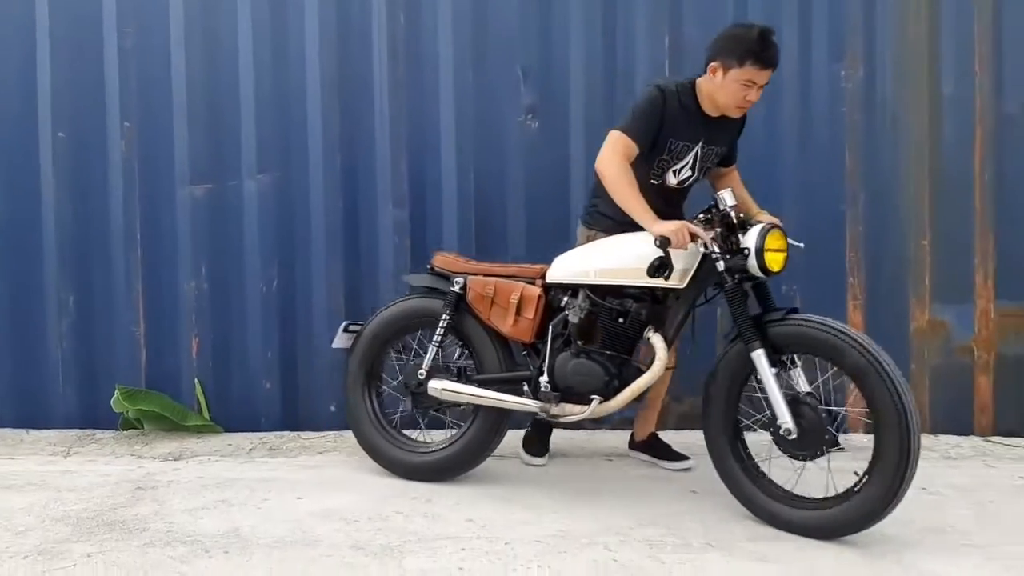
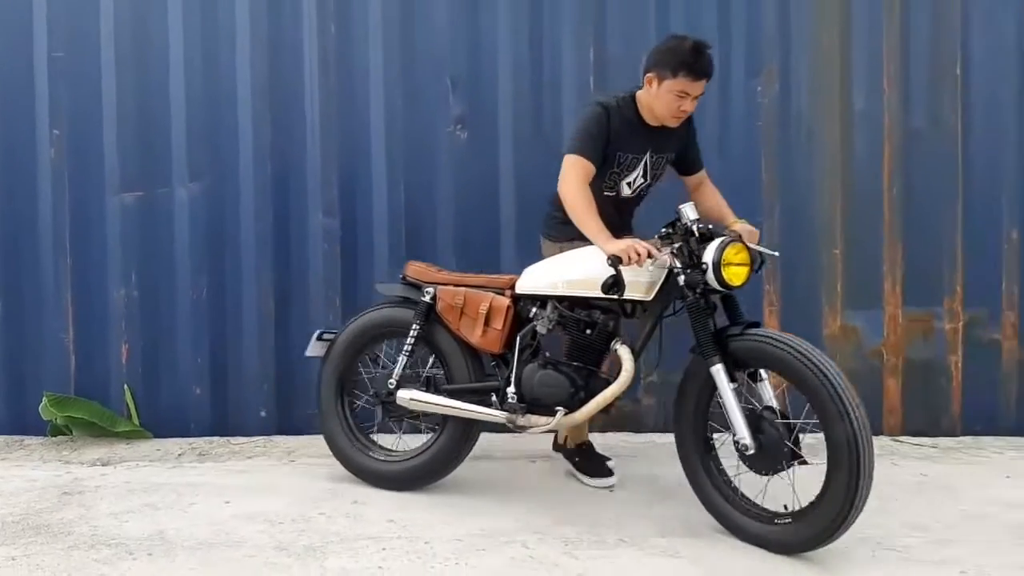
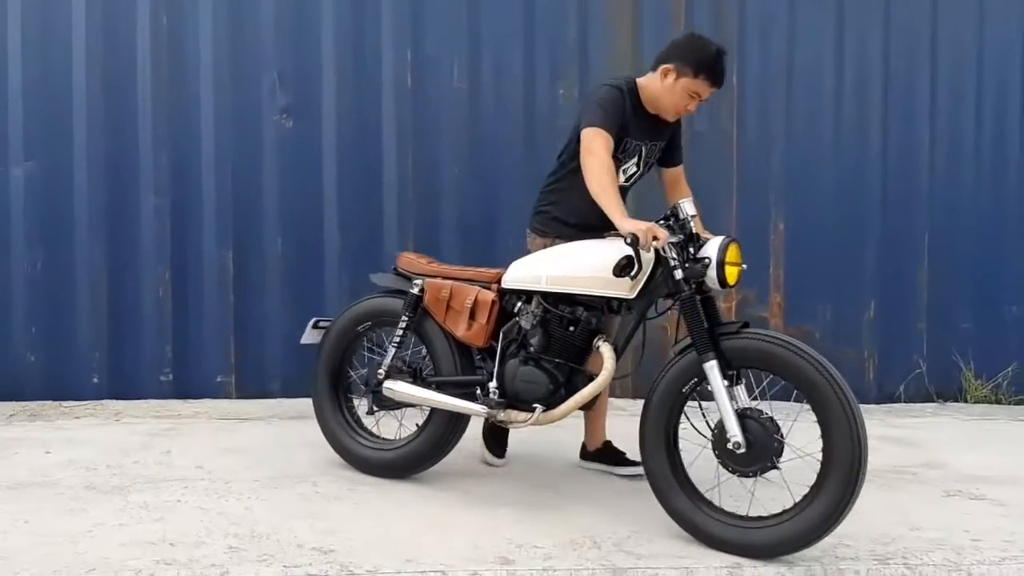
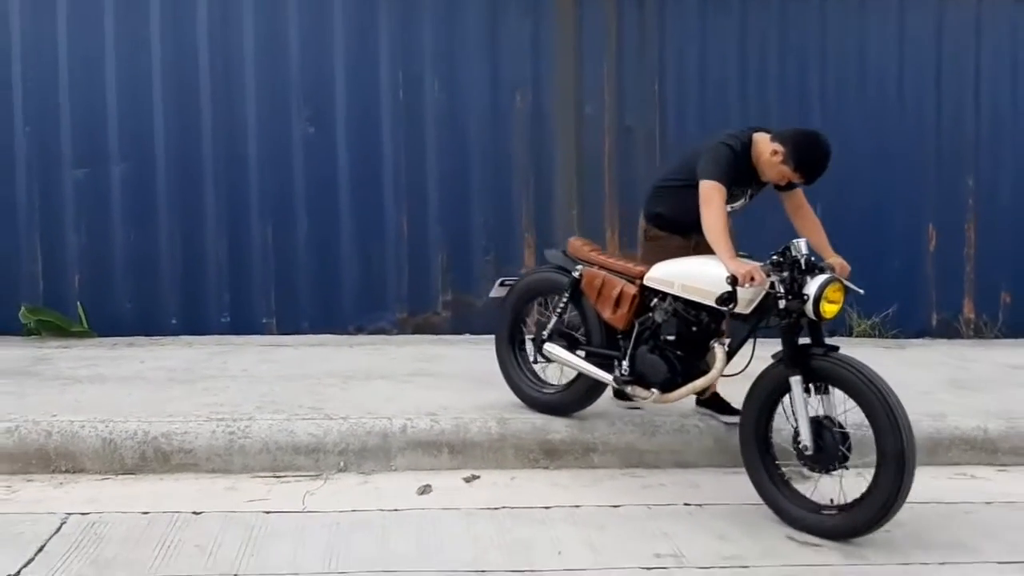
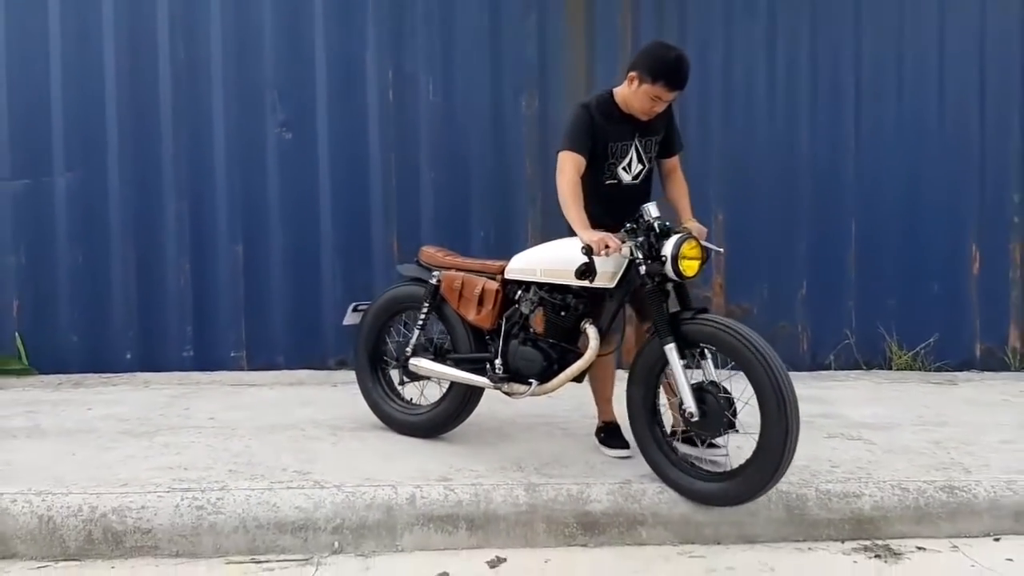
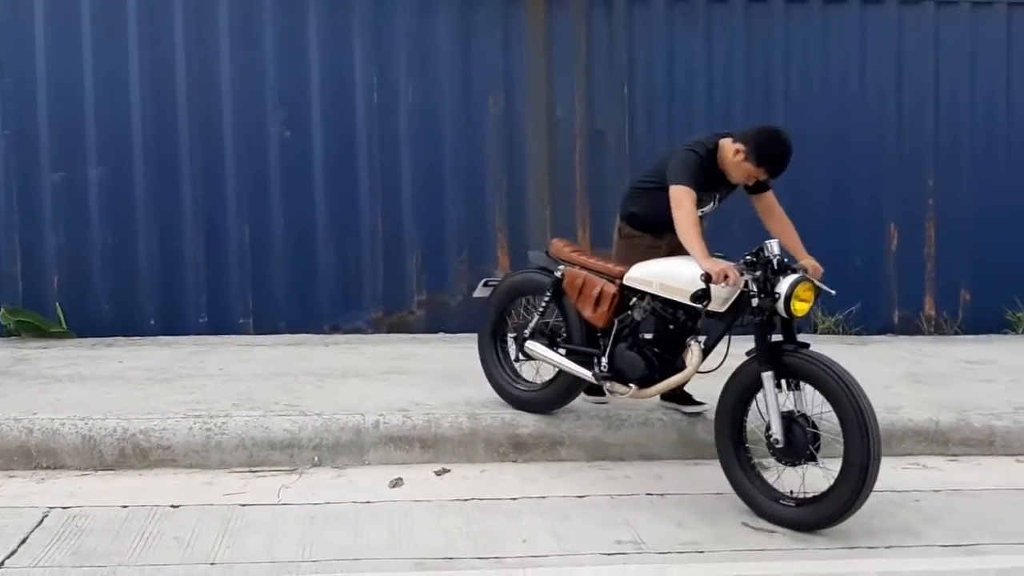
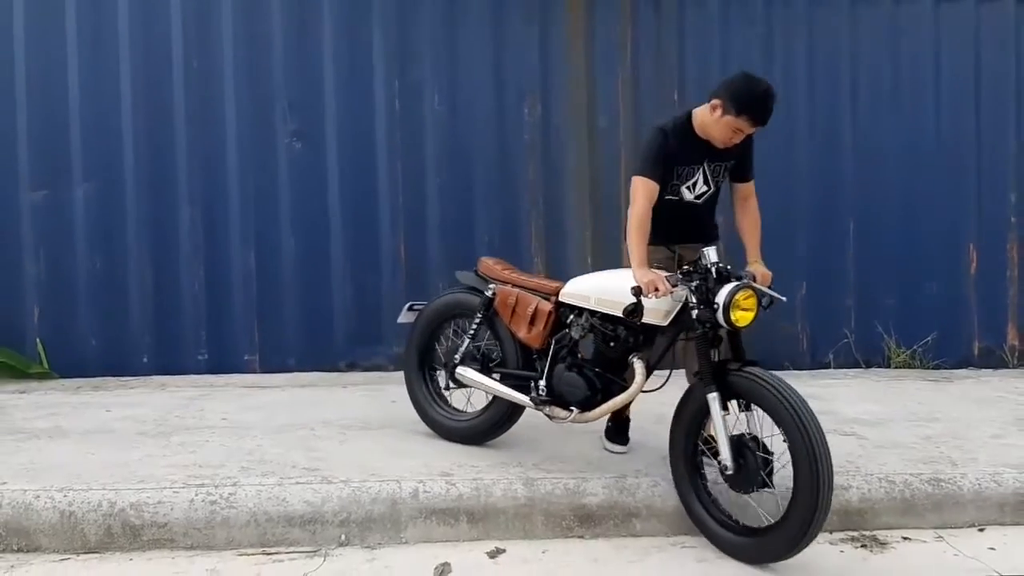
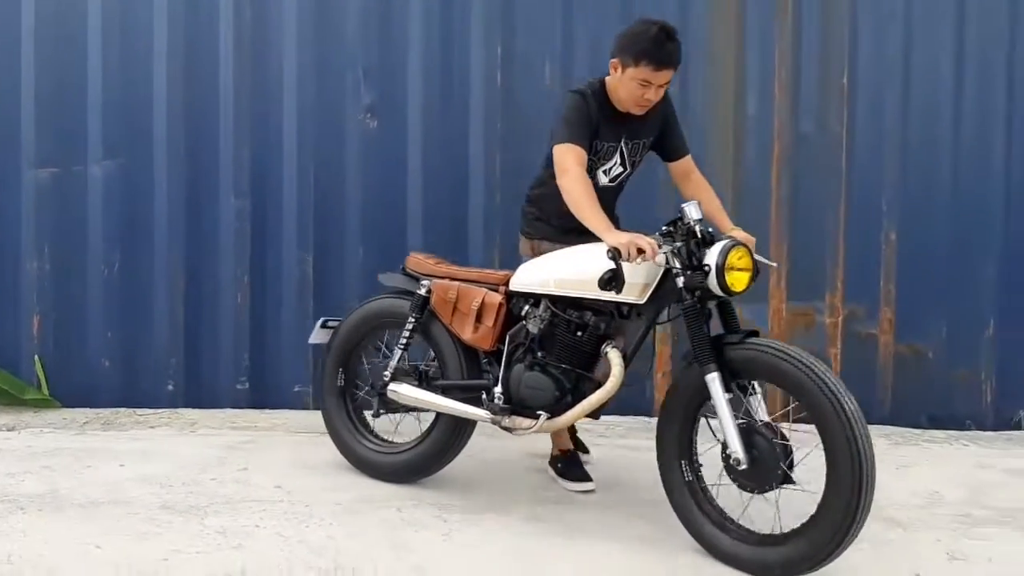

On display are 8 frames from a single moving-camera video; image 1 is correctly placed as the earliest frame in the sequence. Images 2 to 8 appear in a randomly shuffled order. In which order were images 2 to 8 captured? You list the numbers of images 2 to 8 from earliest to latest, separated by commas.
2, 8, 3, 5, 7, 4, 6
